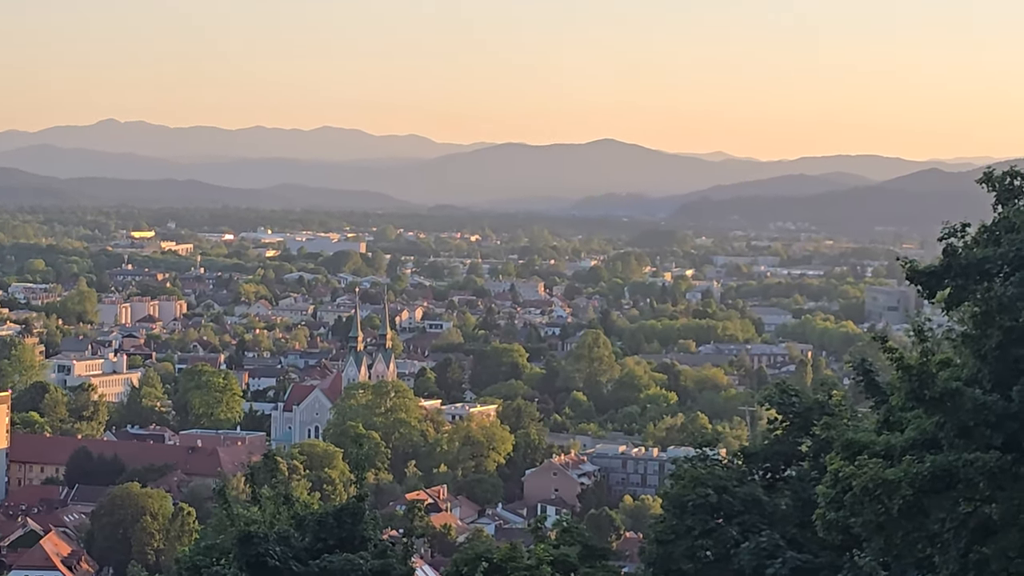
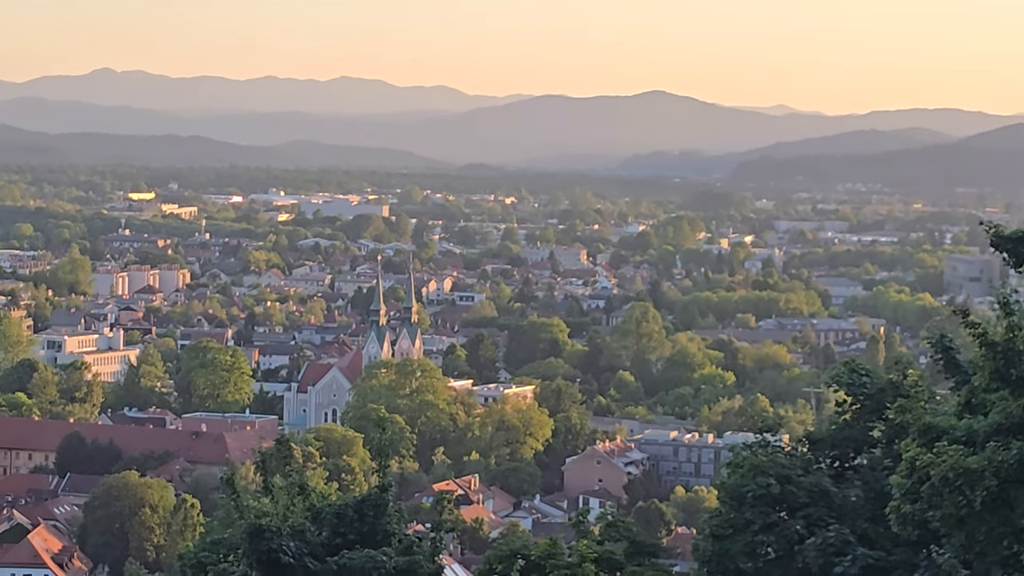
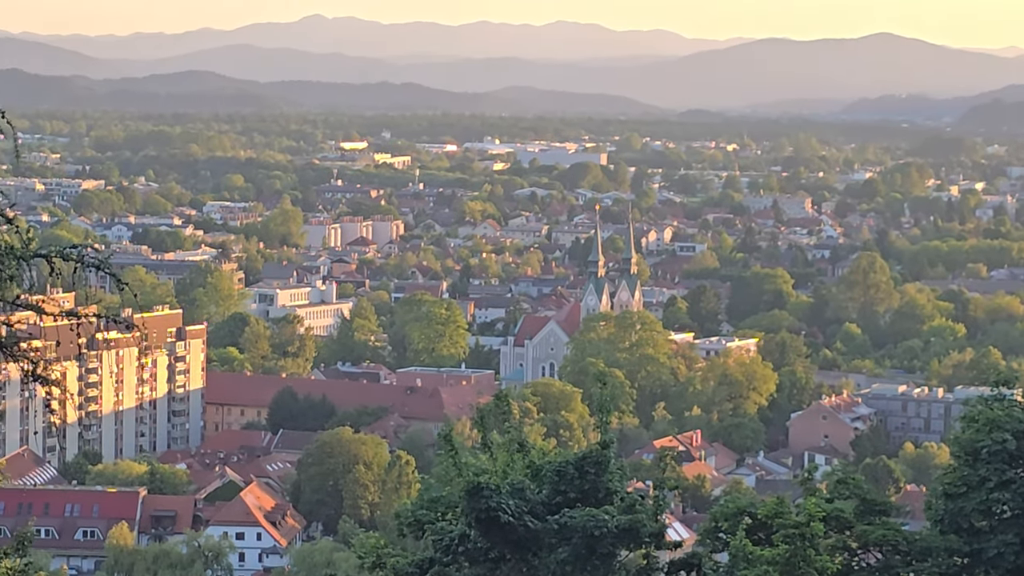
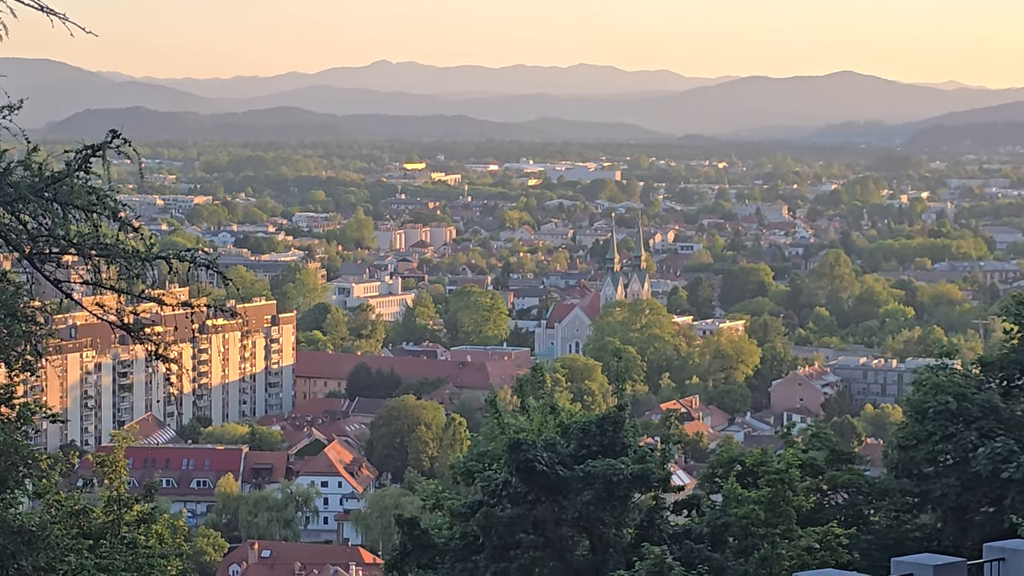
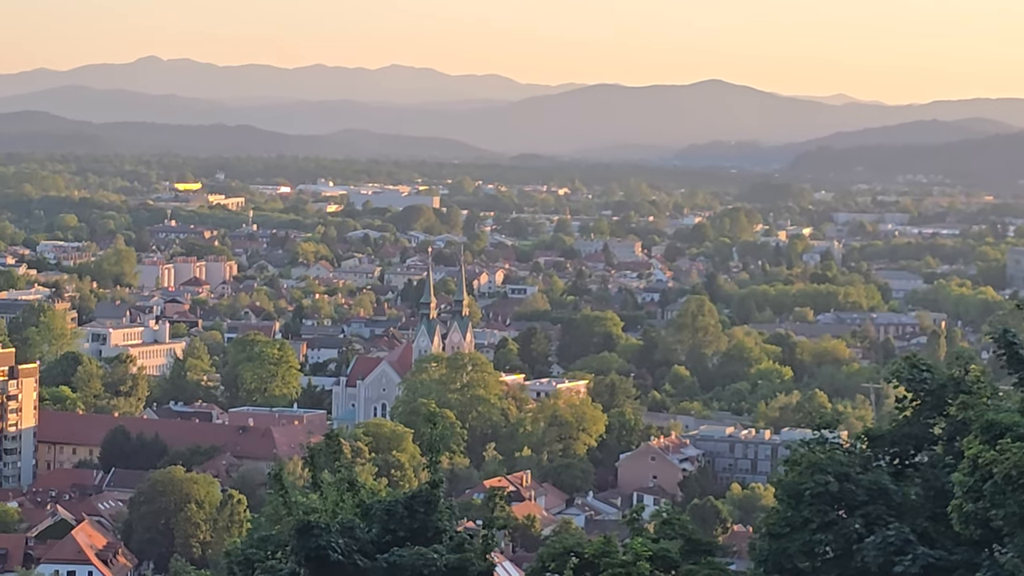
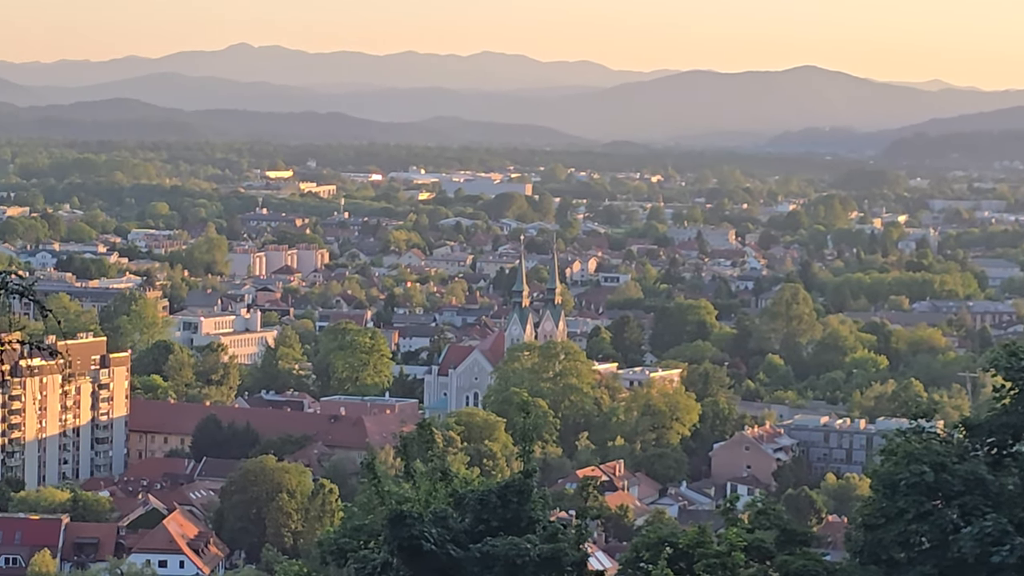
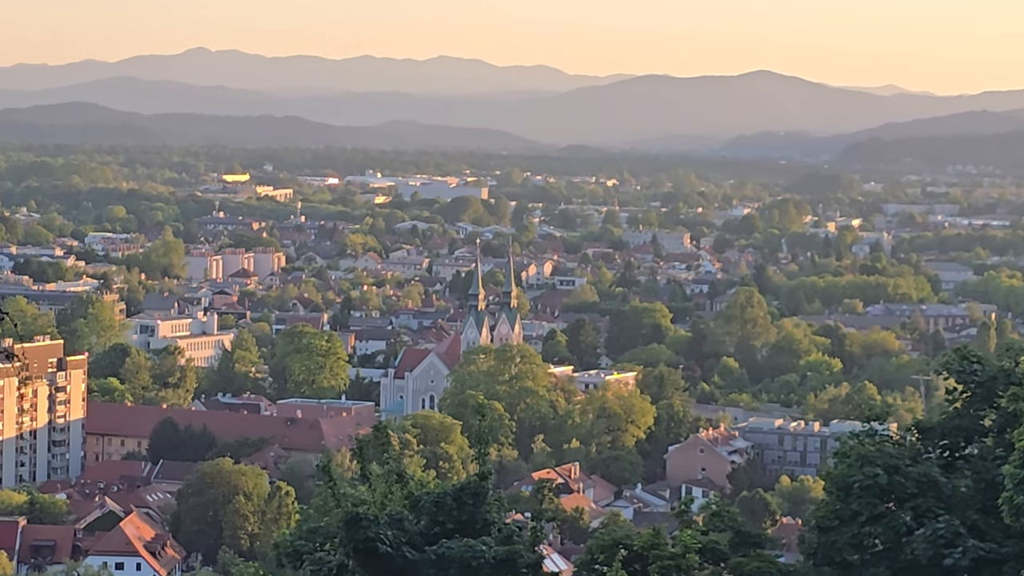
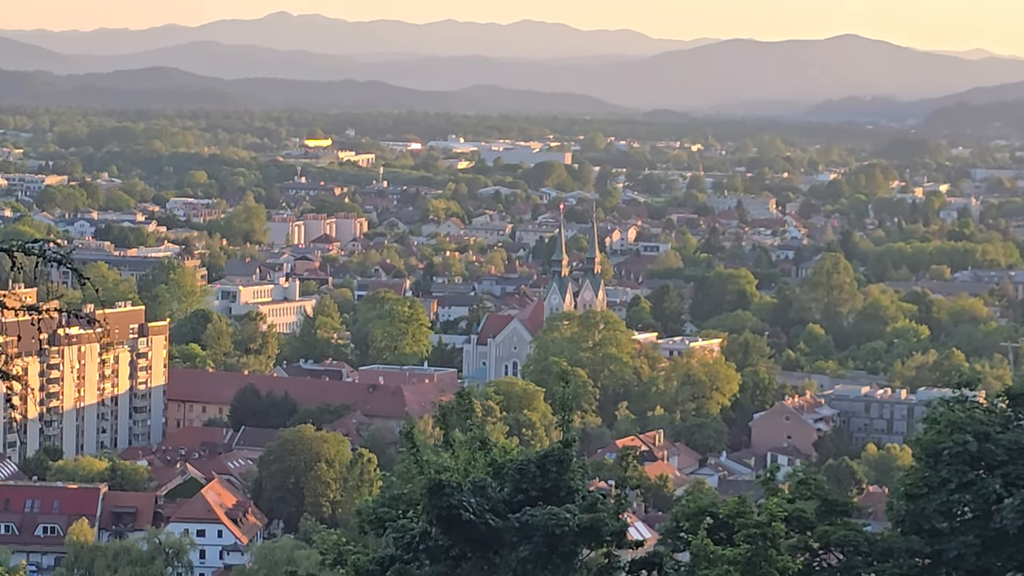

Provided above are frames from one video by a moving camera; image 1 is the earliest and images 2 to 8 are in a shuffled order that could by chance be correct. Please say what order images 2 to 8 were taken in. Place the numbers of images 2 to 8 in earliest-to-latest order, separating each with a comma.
2, 5, 7, 6, 8, 3, 4
